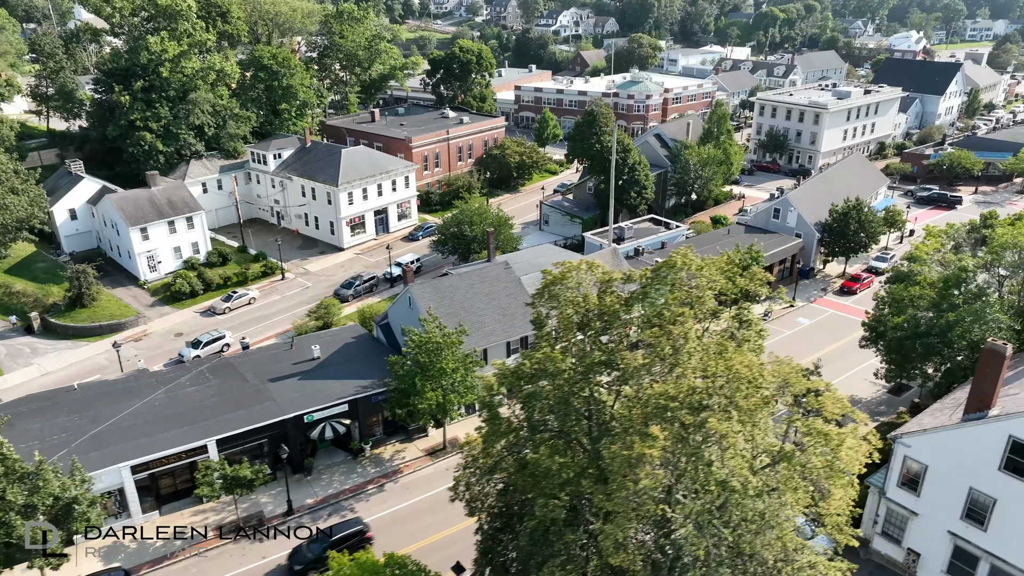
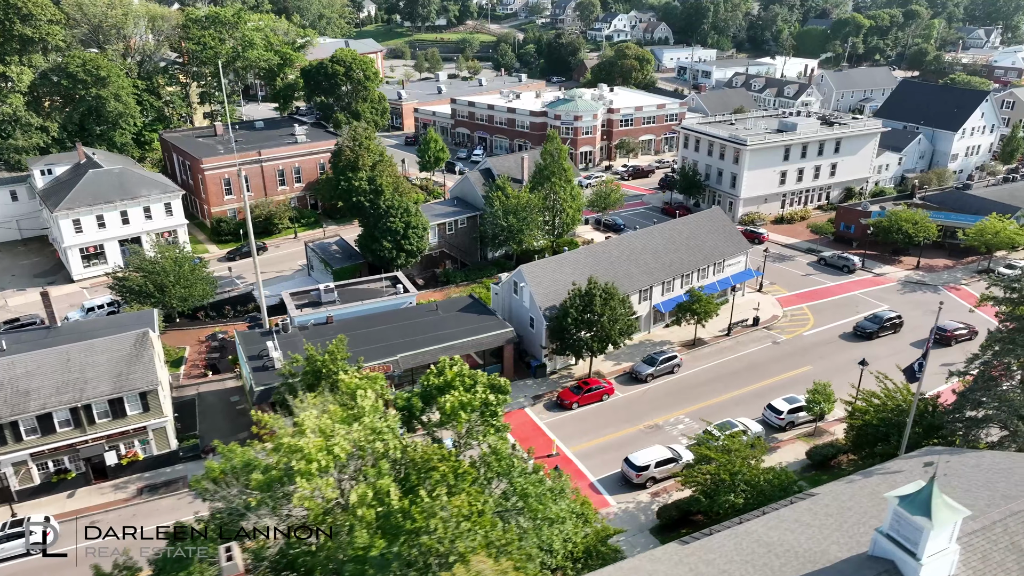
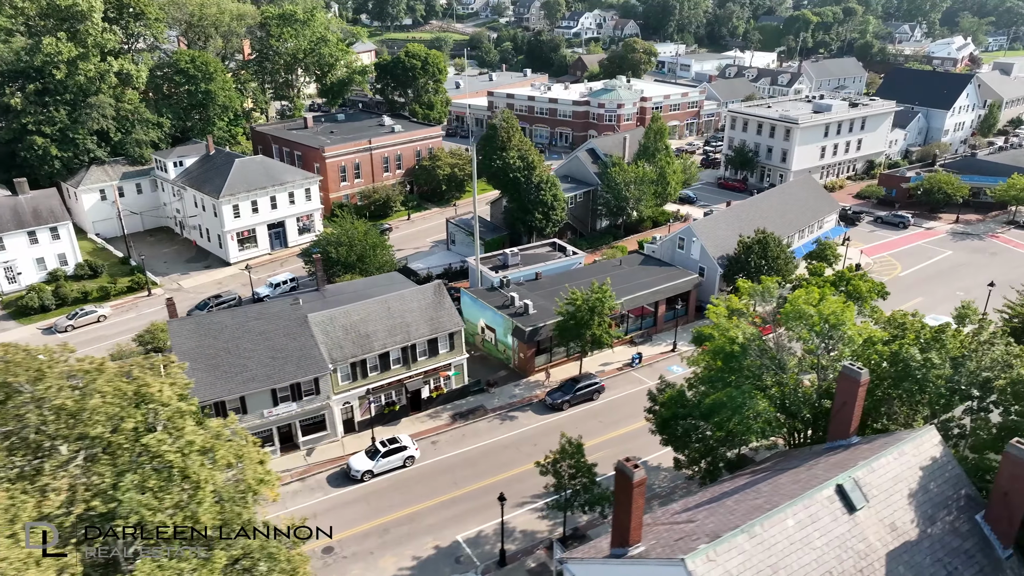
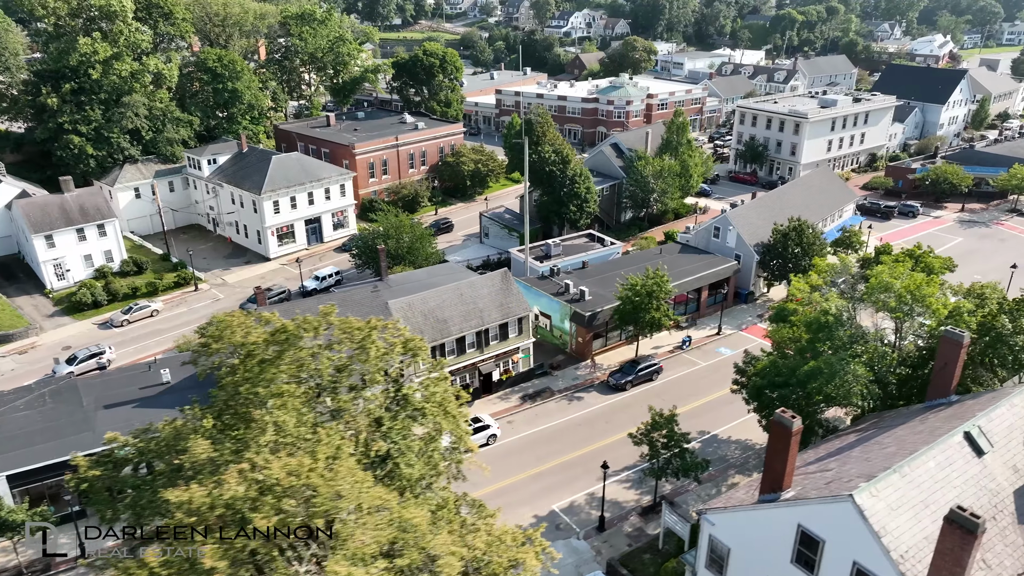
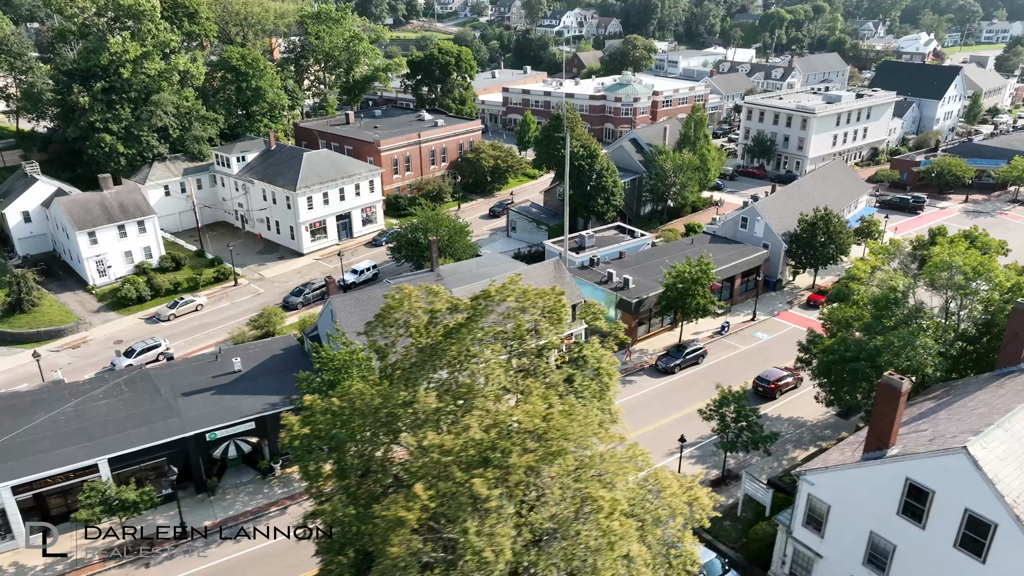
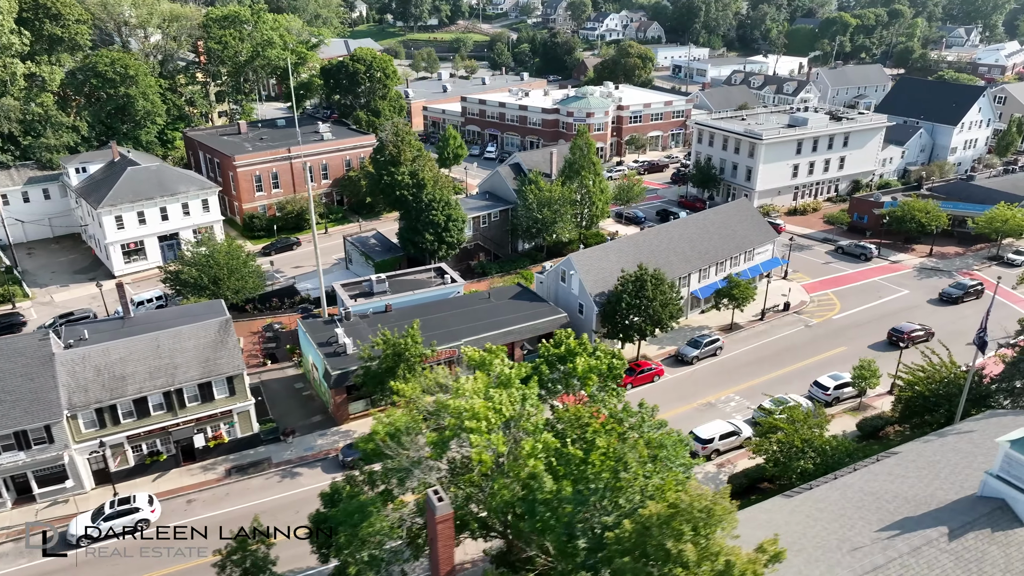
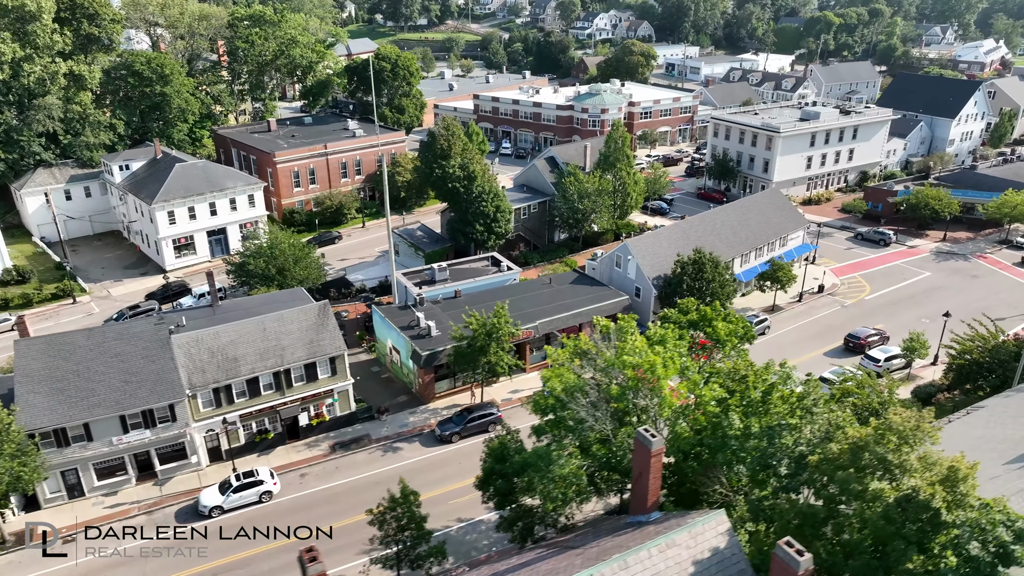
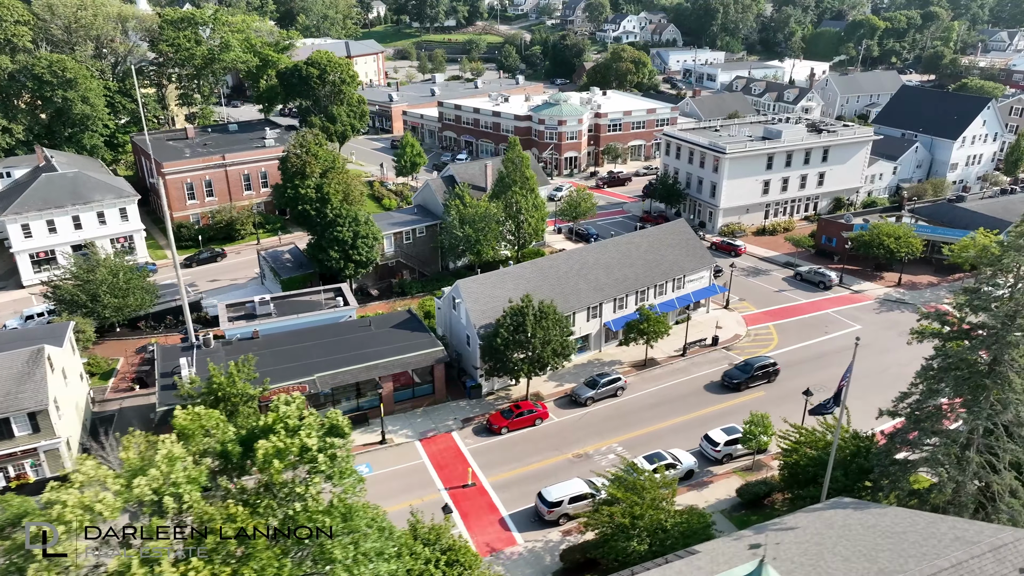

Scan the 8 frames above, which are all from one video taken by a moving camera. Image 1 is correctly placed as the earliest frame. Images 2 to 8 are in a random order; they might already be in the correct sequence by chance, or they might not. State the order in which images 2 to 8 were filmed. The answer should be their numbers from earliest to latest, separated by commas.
5, 4, 3, 7, 6, 2, 8
